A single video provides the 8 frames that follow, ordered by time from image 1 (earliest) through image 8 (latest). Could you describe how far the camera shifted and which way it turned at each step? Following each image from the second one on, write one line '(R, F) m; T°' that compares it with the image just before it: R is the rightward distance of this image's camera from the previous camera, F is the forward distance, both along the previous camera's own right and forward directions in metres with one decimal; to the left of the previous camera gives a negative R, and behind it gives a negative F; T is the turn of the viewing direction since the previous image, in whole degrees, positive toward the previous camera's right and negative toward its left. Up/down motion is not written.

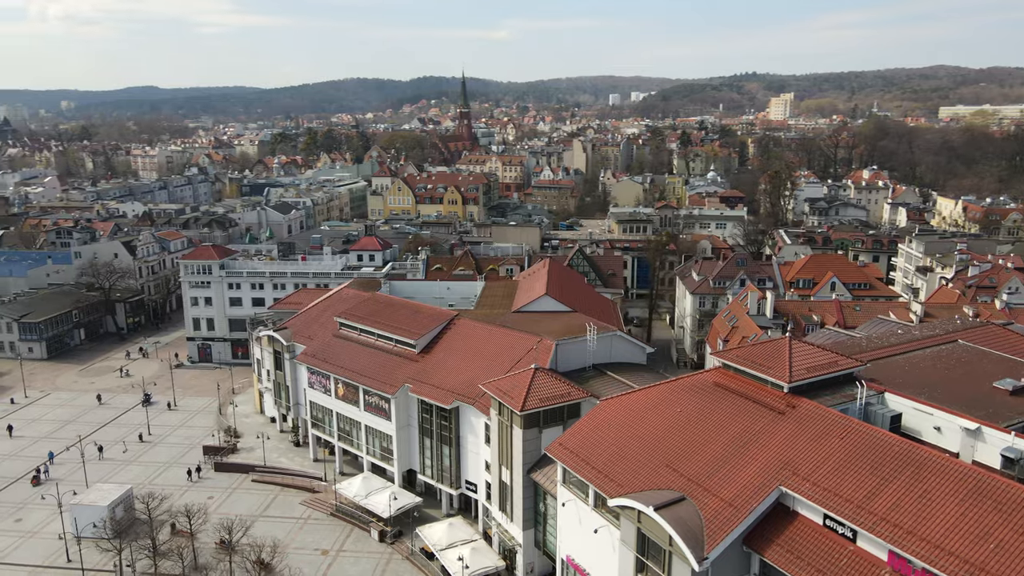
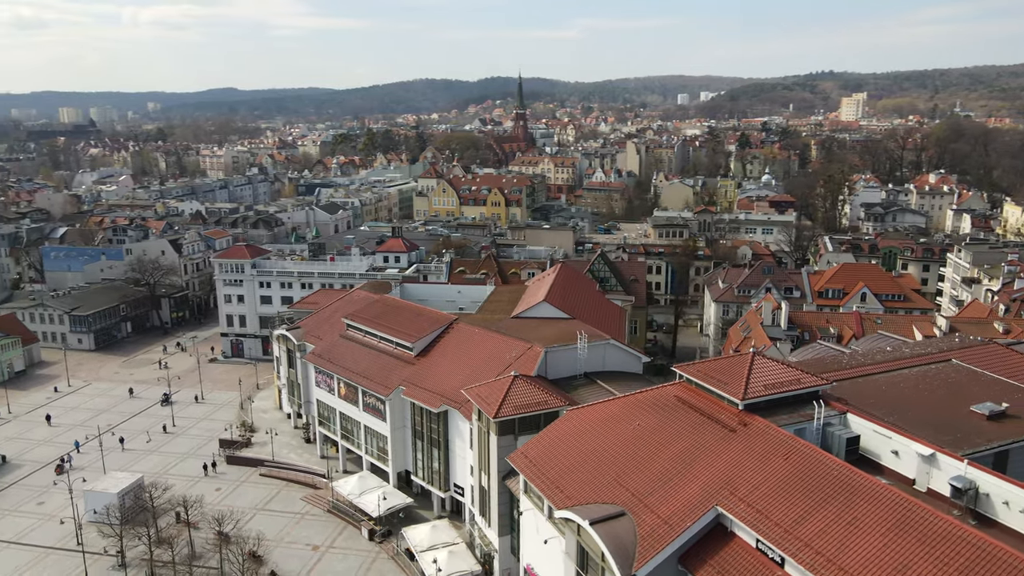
(+1.8, 0.0) m; -5°
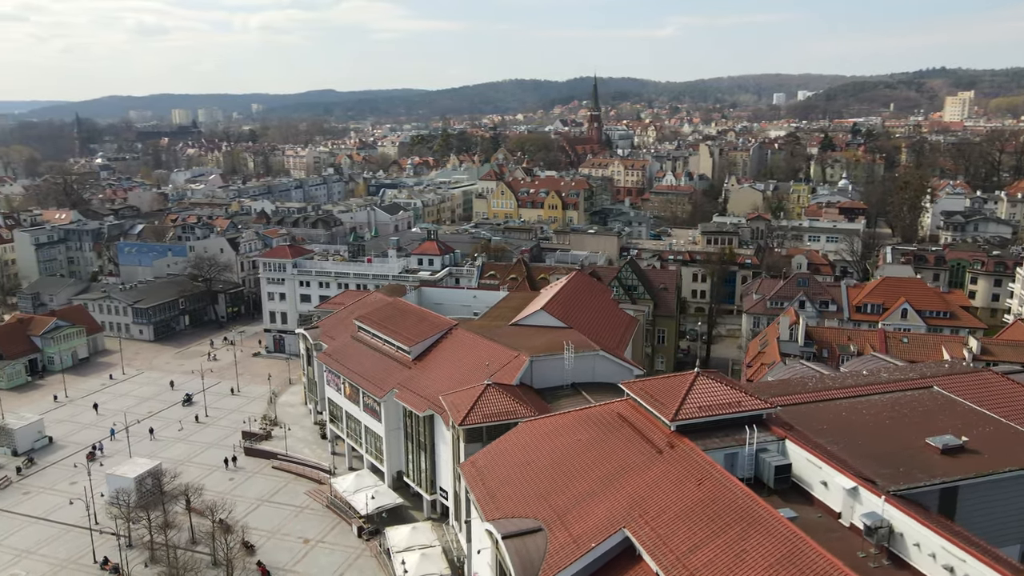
(+2.5, 0.0) m; -6°
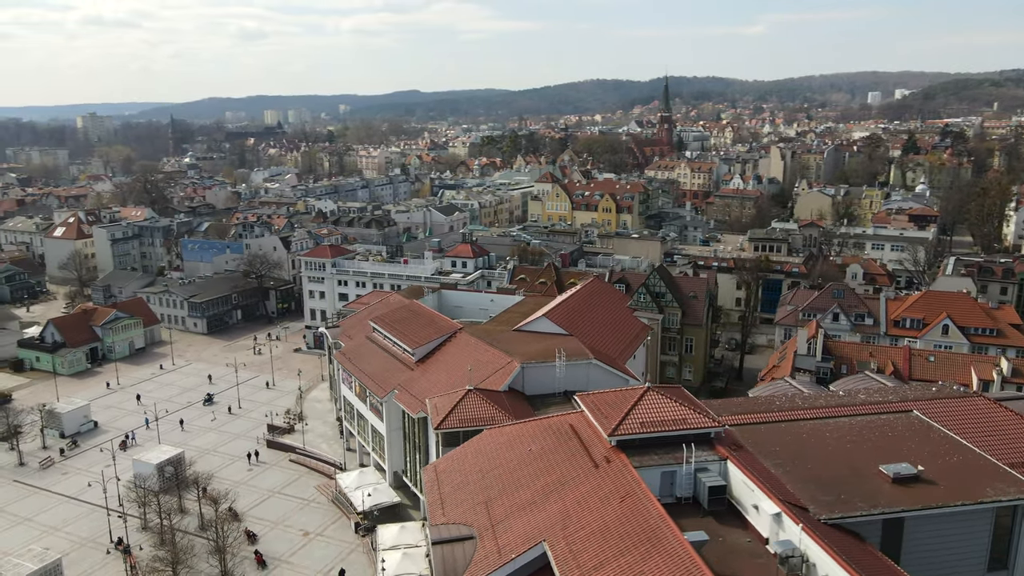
(+2.1, 0.0) m; -6°
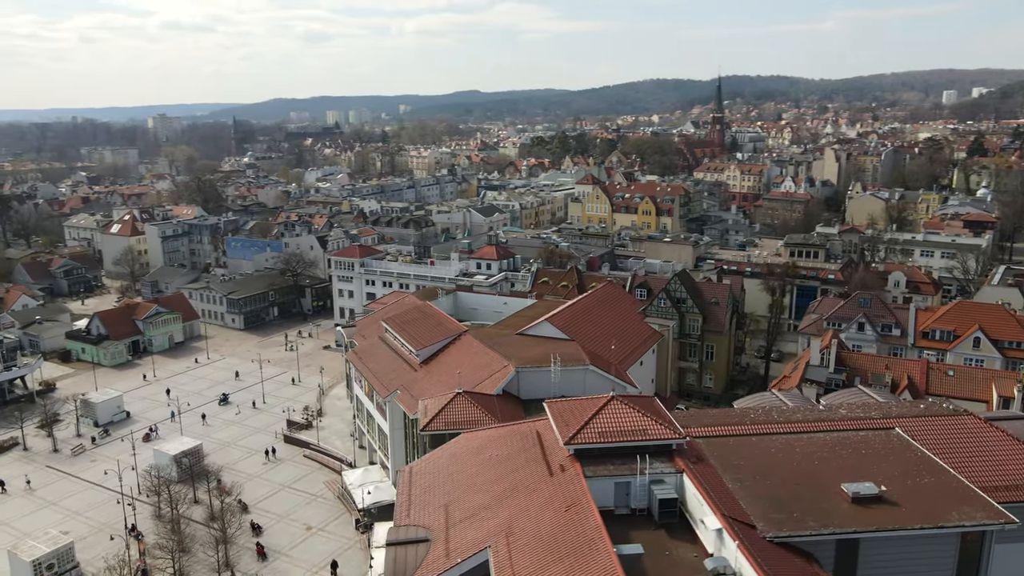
(+1.5, 0.0) m; -4°
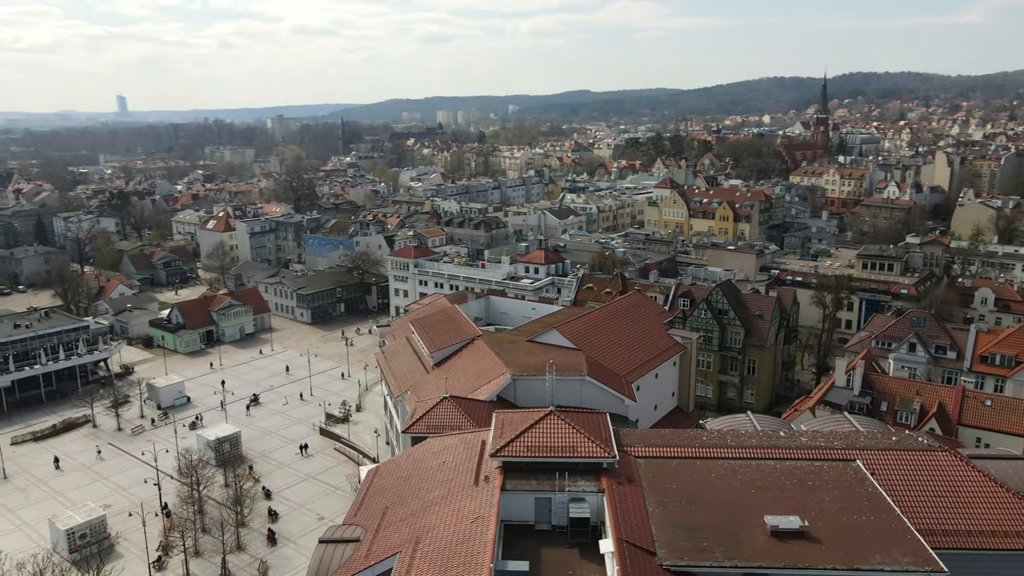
(+2.7, 0.0) m; -8°
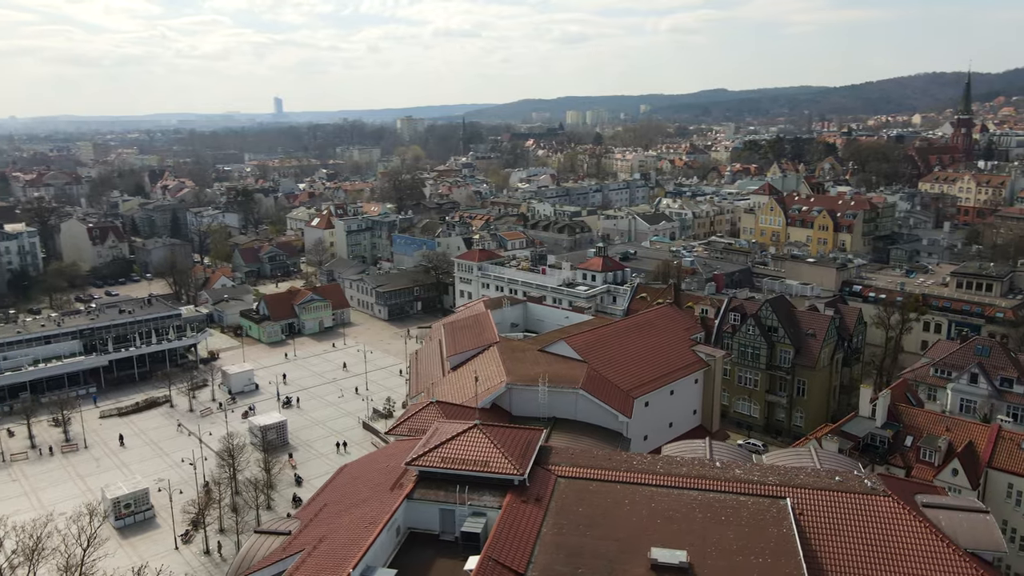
(+3.2, 0.0) m; -10°
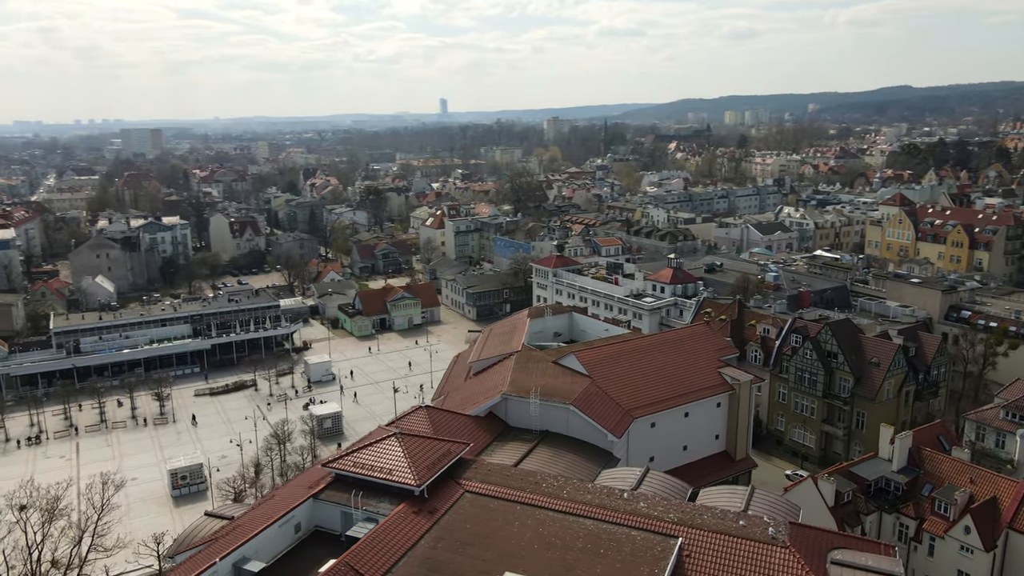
(+3.9, +0.1) m; -11°
